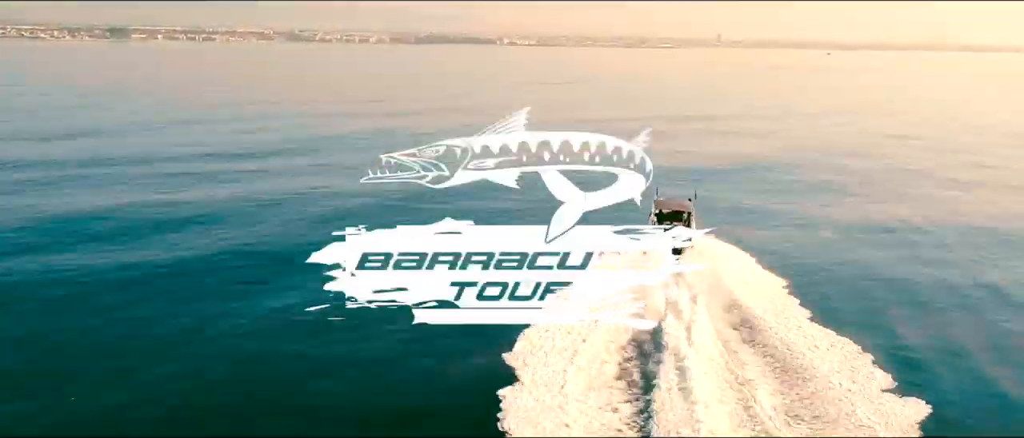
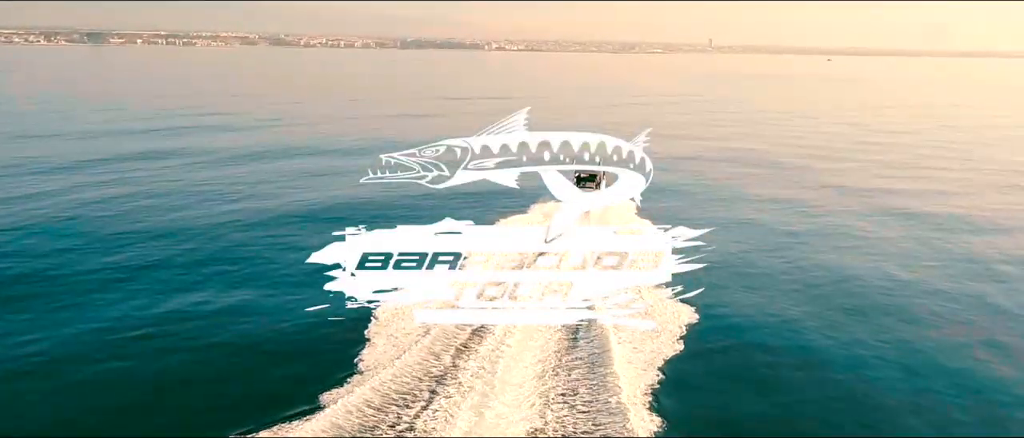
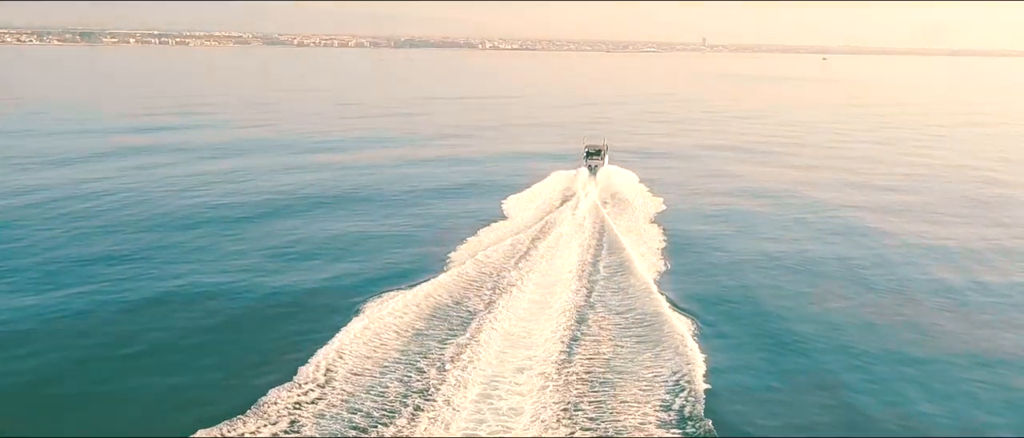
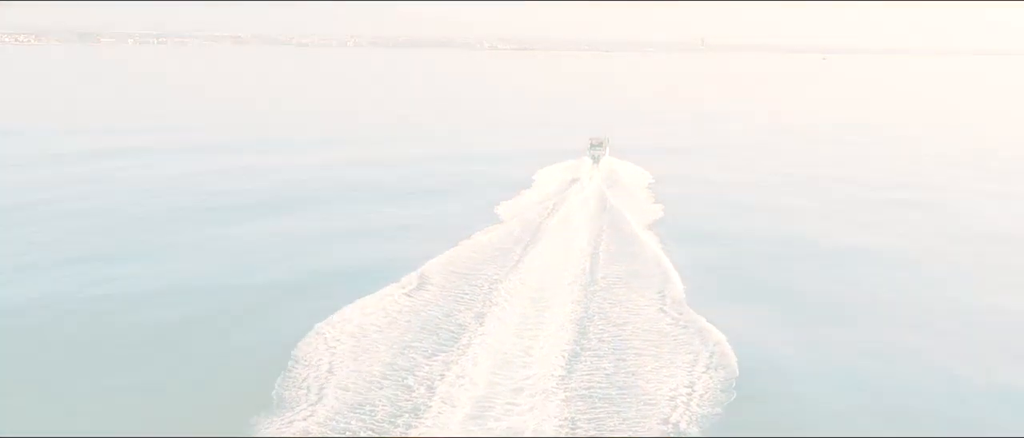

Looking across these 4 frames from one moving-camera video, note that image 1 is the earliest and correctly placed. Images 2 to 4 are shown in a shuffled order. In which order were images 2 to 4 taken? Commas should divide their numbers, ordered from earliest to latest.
2, 3, 4
